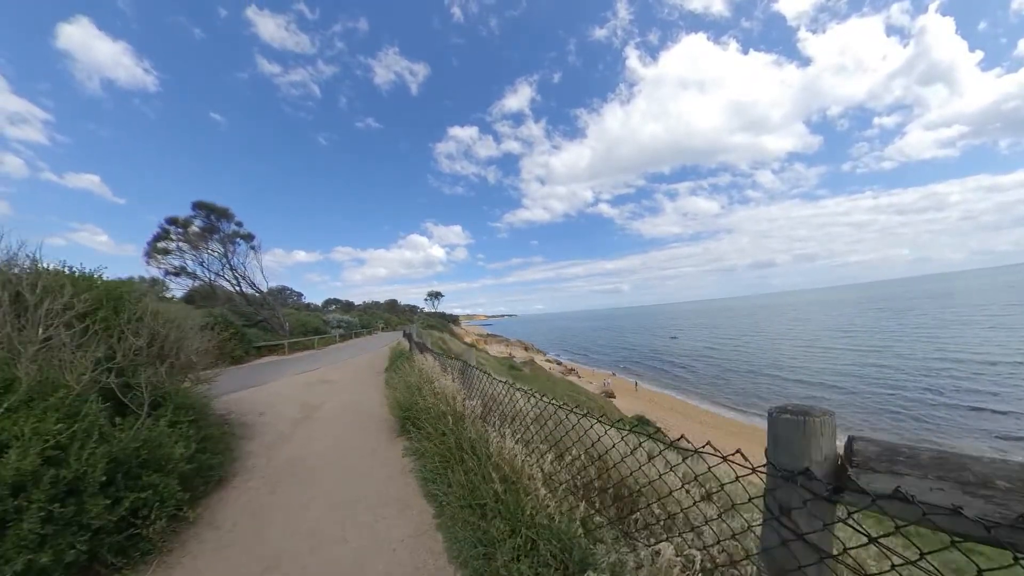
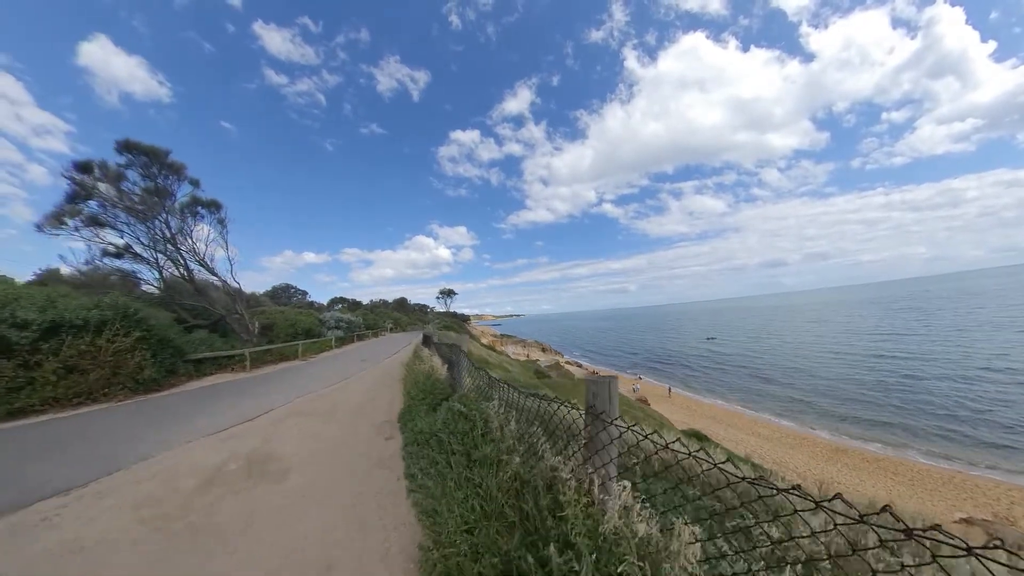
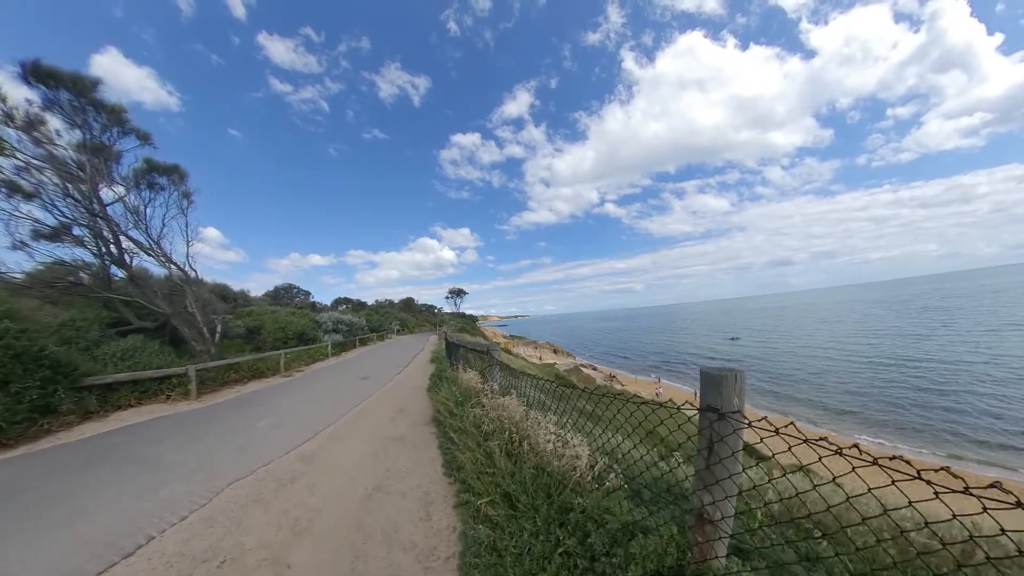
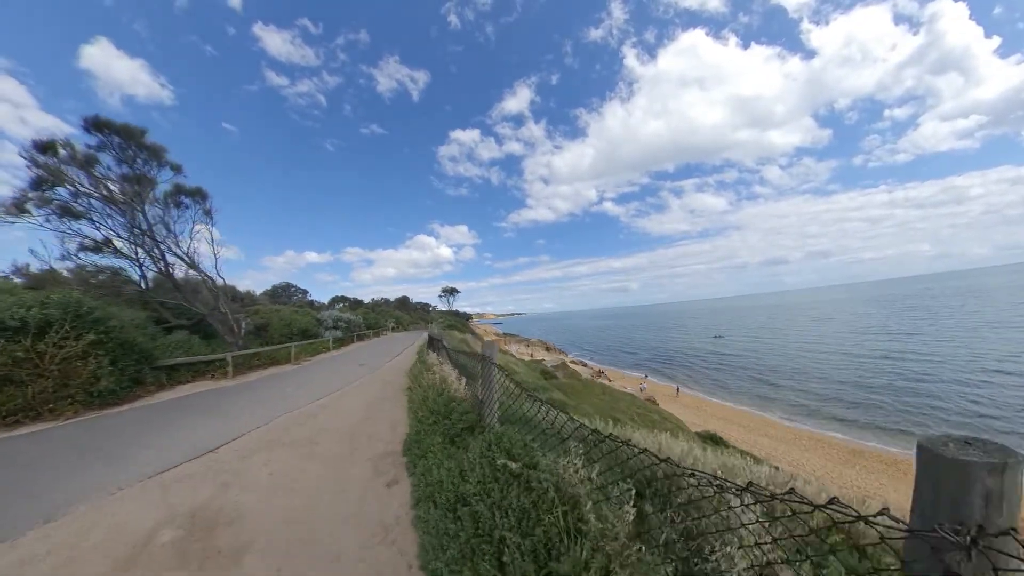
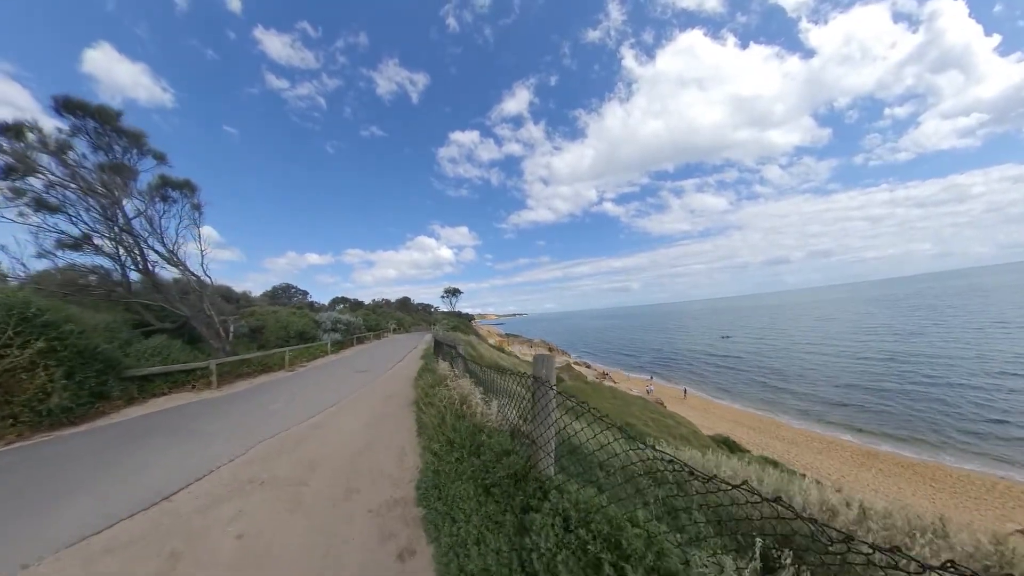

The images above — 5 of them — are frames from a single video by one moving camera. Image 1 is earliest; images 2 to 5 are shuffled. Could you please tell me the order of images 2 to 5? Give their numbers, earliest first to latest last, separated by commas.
2, 4, 5, 3
